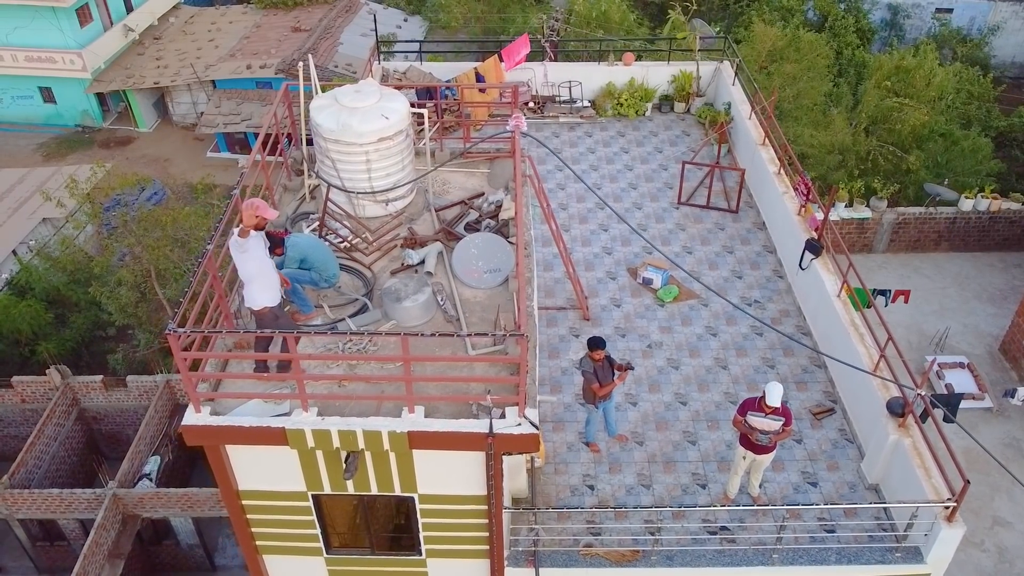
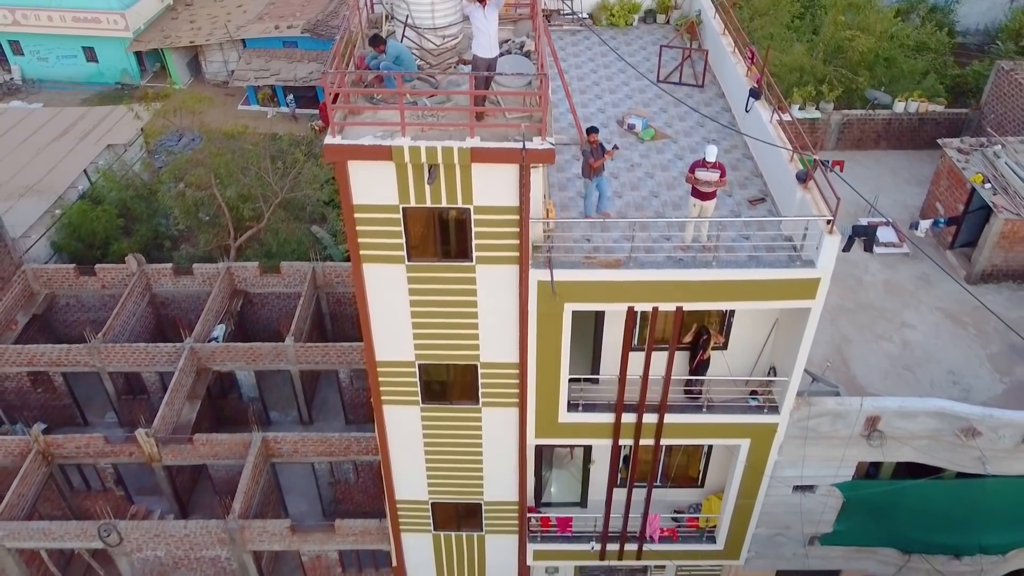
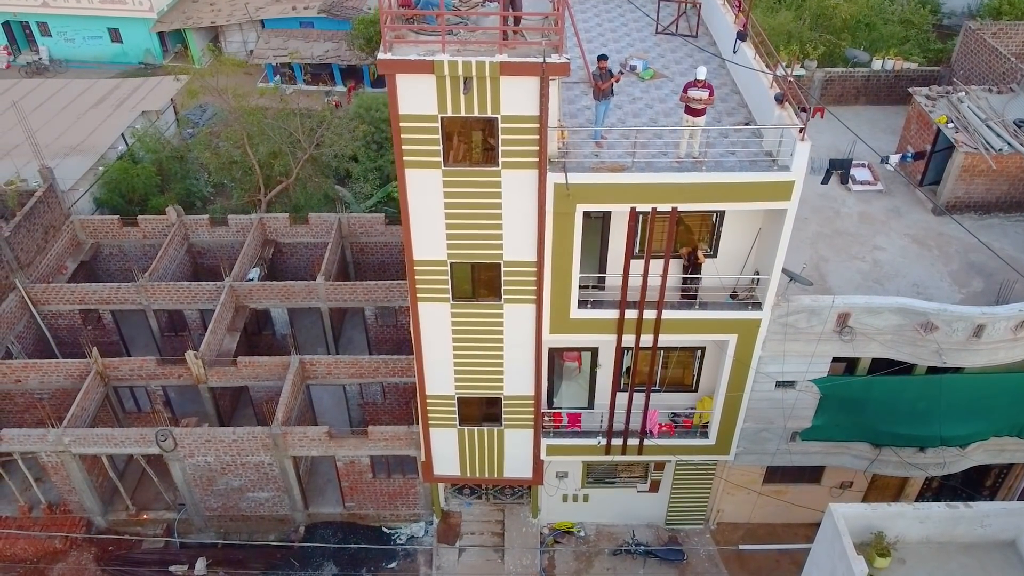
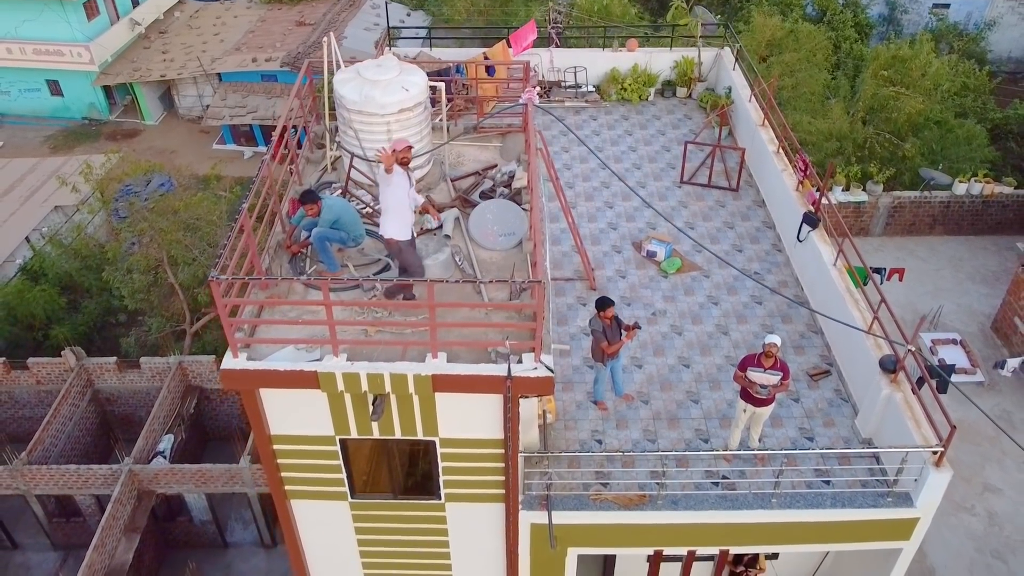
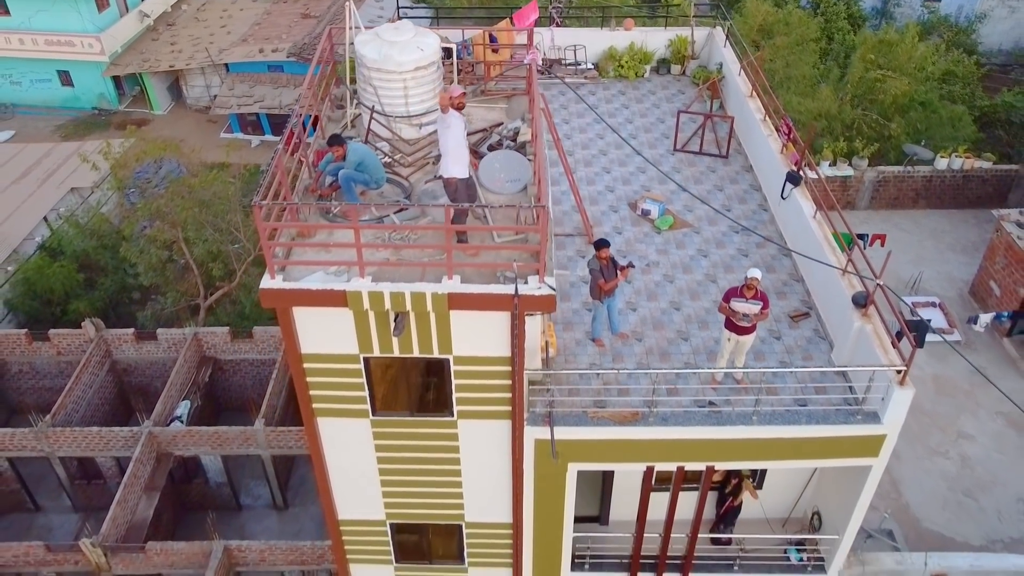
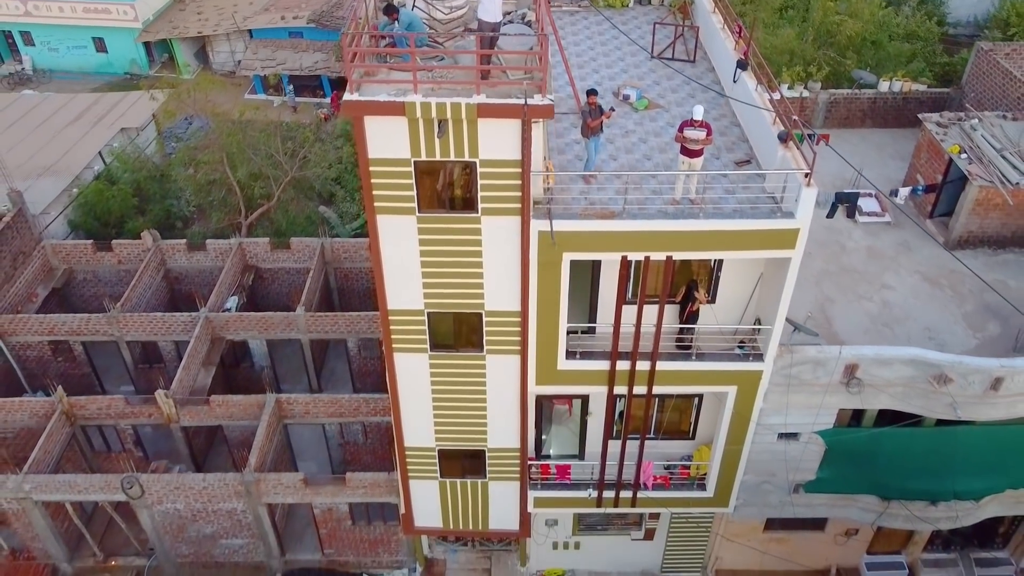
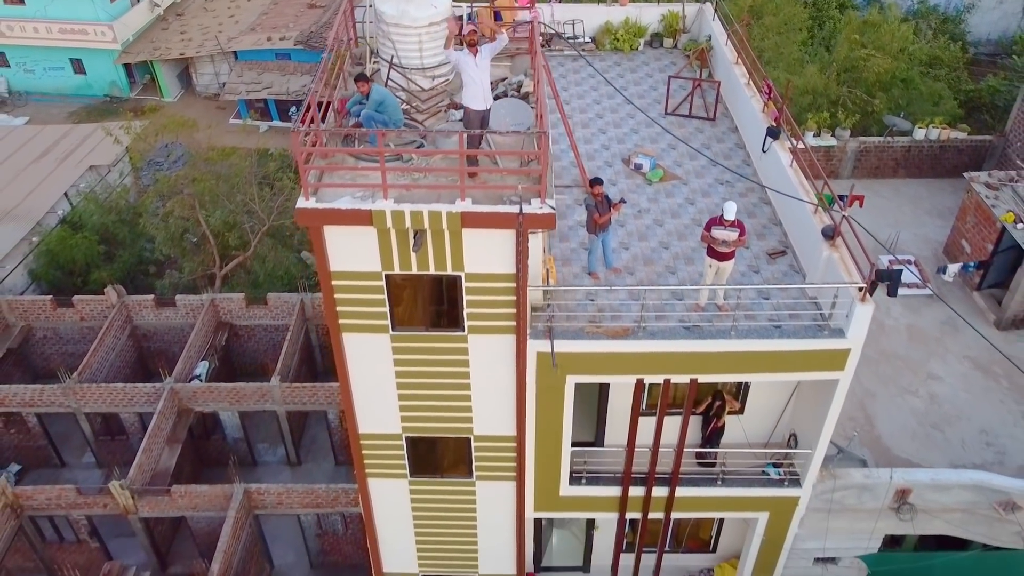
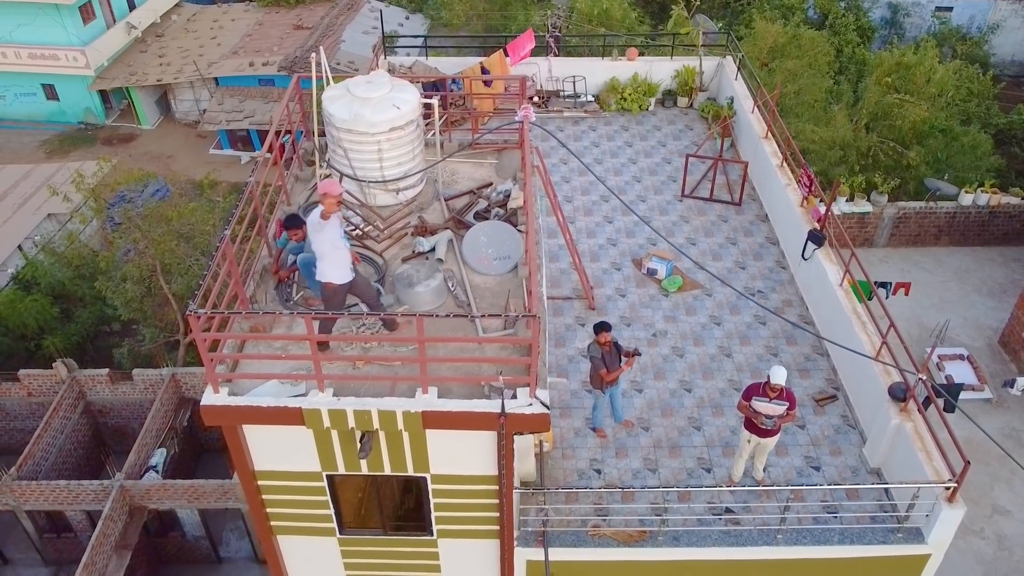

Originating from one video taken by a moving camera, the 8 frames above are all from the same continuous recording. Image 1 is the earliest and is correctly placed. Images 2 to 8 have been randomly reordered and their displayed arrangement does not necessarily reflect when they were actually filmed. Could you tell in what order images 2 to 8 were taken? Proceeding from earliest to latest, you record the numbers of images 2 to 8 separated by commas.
8, 4, 5, 7, 2, 6, 3
